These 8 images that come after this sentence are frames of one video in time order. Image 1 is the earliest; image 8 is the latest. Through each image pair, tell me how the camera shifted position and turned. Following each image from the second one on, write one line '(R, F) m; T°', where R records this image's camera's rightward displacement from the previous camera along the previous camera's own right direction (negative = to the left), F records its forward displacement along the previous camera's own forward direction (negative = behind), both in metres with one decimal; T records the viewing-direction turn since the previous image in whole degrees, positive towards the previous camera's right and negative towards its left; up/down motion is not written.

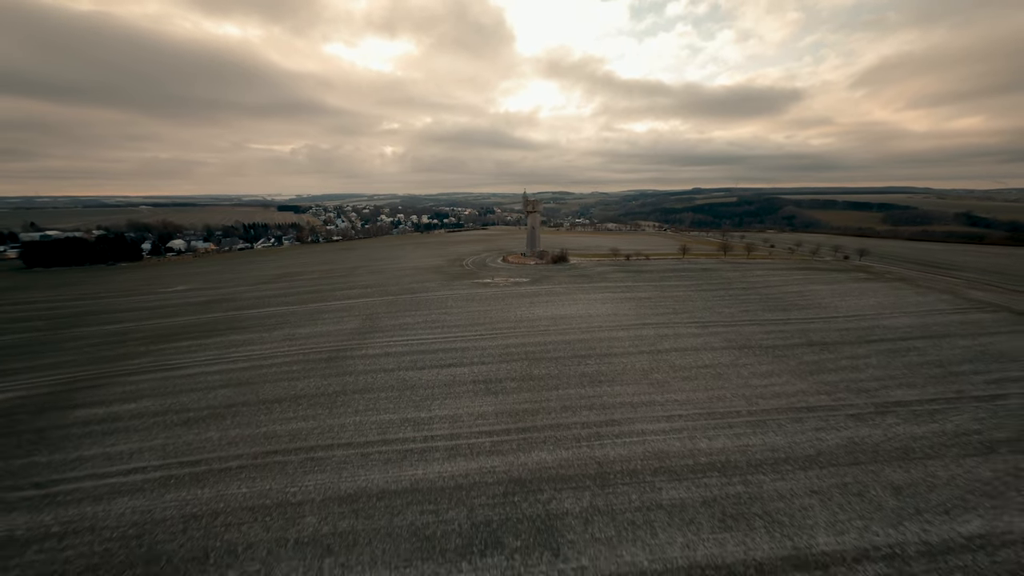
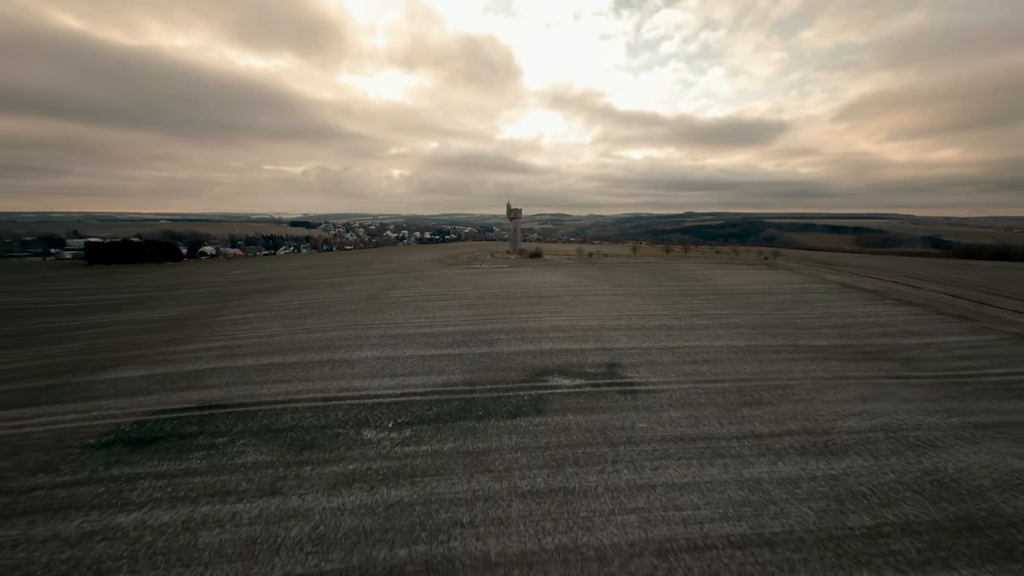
(+1.7, -7.1) m; 0°
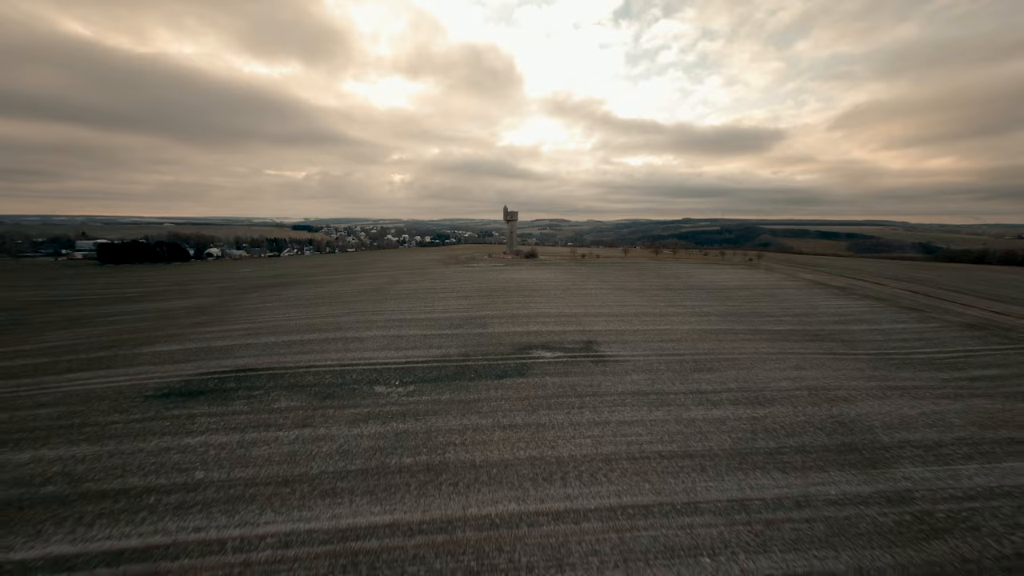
(+0.4, -1.7) m; 0°
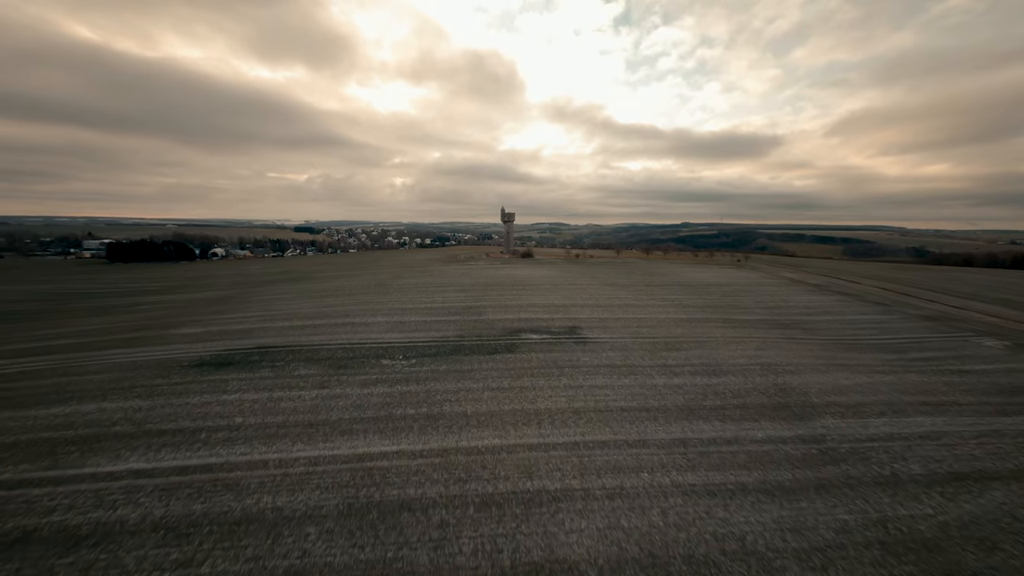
(+0.4, -1.4) m; 0°
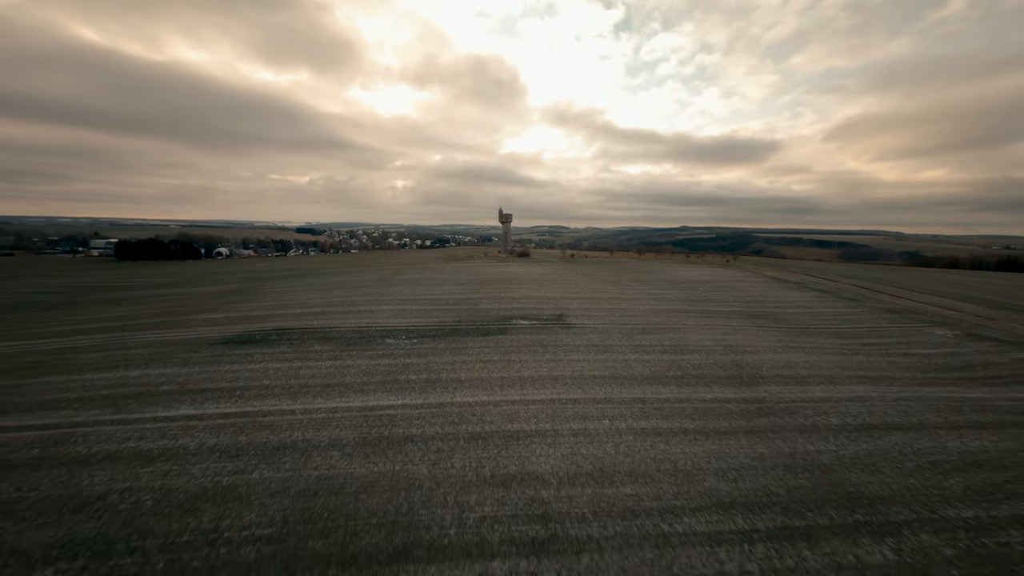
(+0.4, -1.4) m; 0°
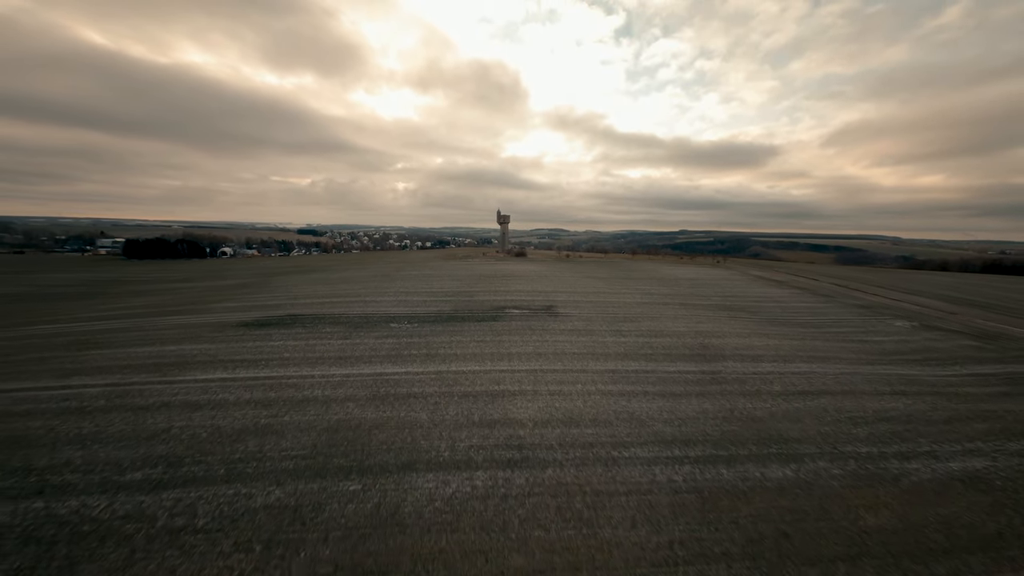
(+0.4, -1.4) m; 0°
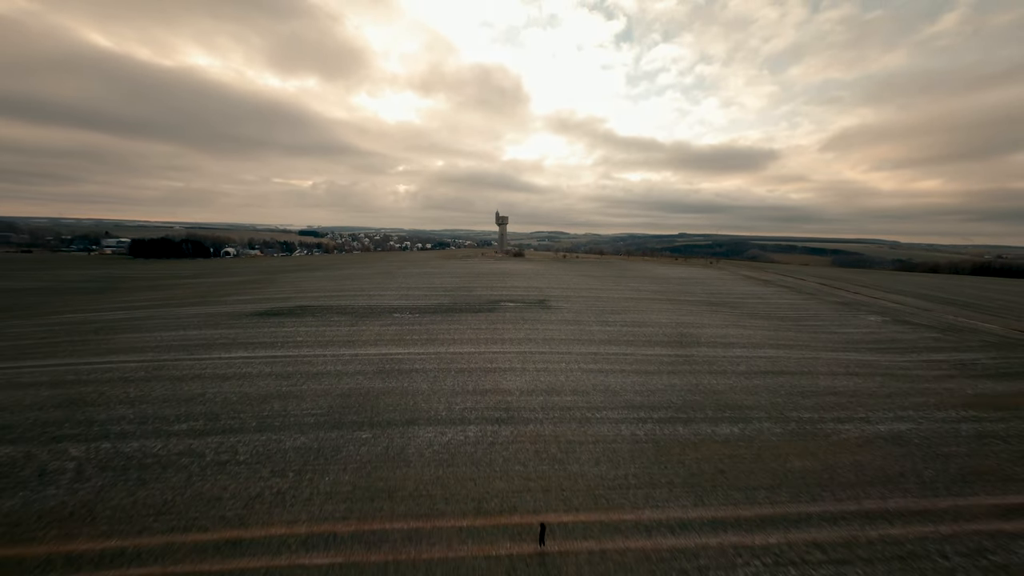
(+0.3, -1.1) m; 0°
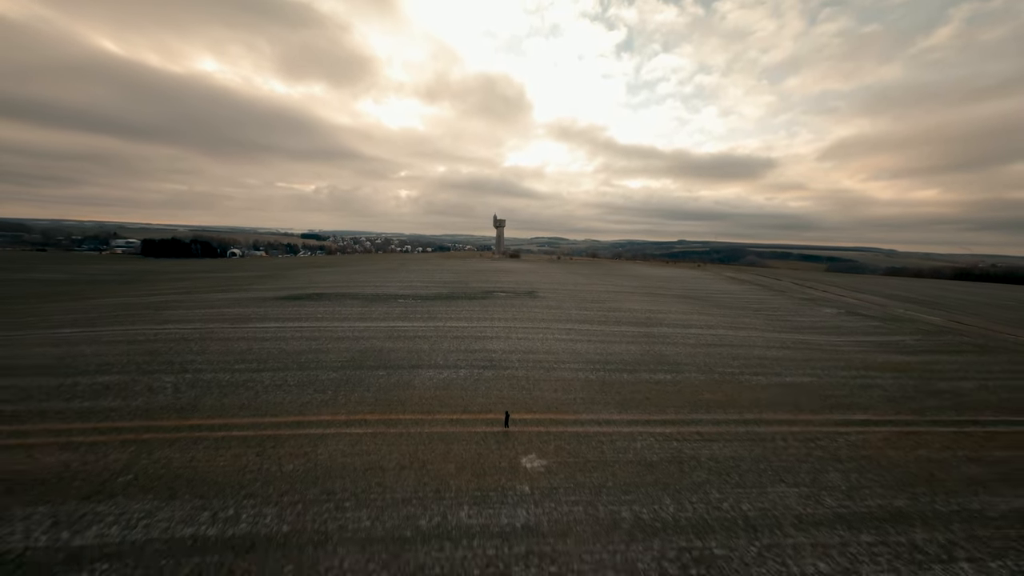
(+0.5, -2.0) m; 0°
